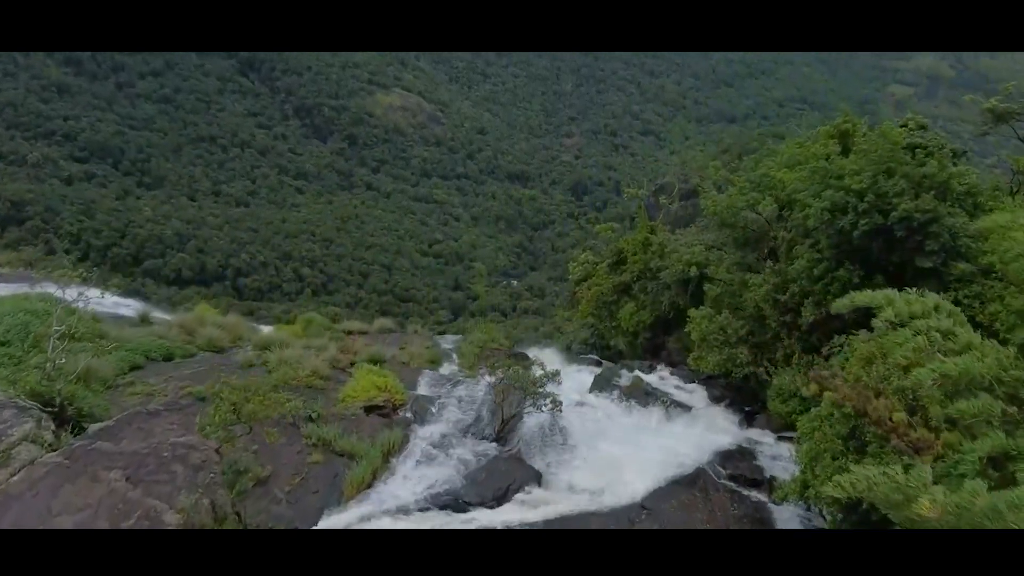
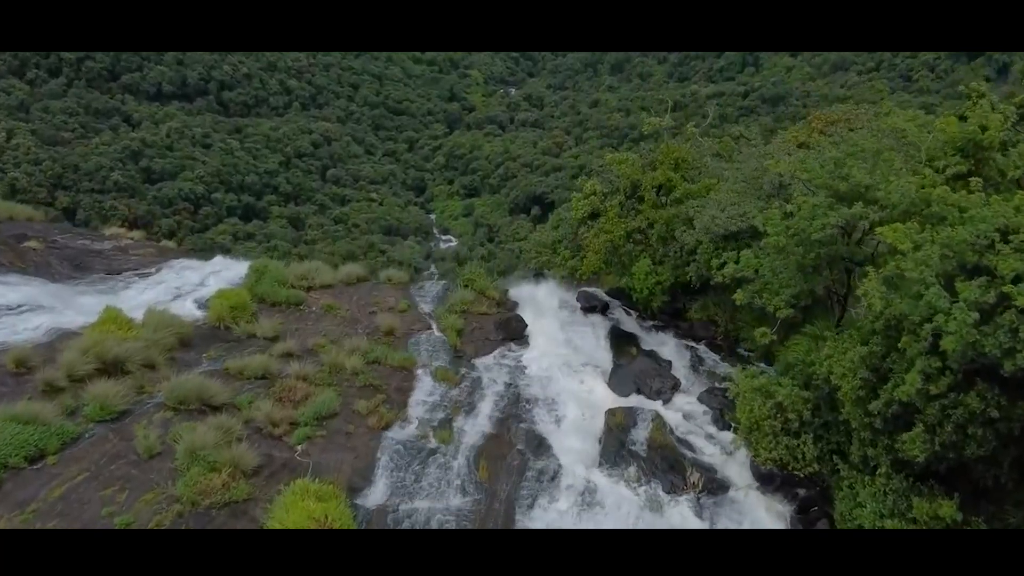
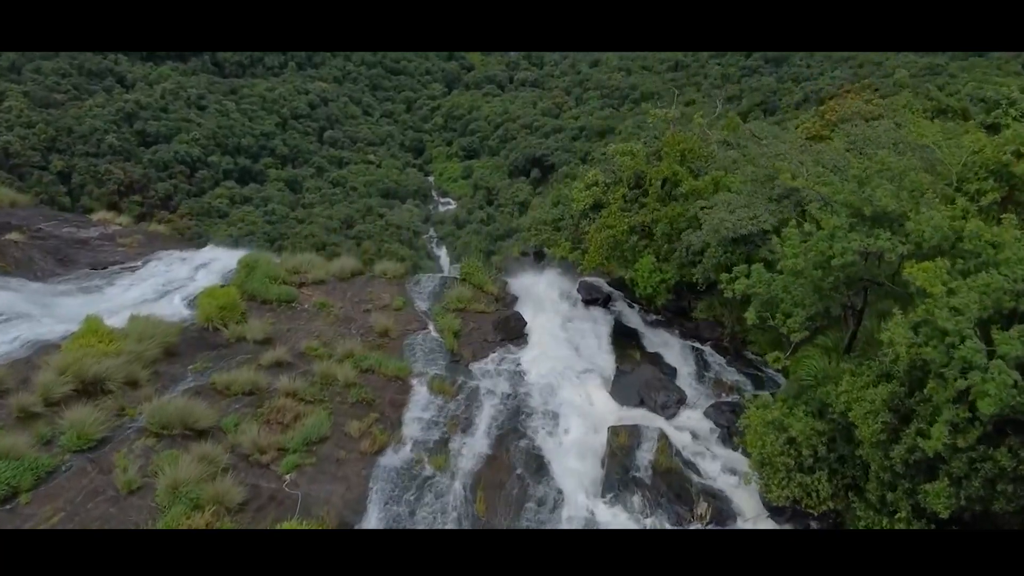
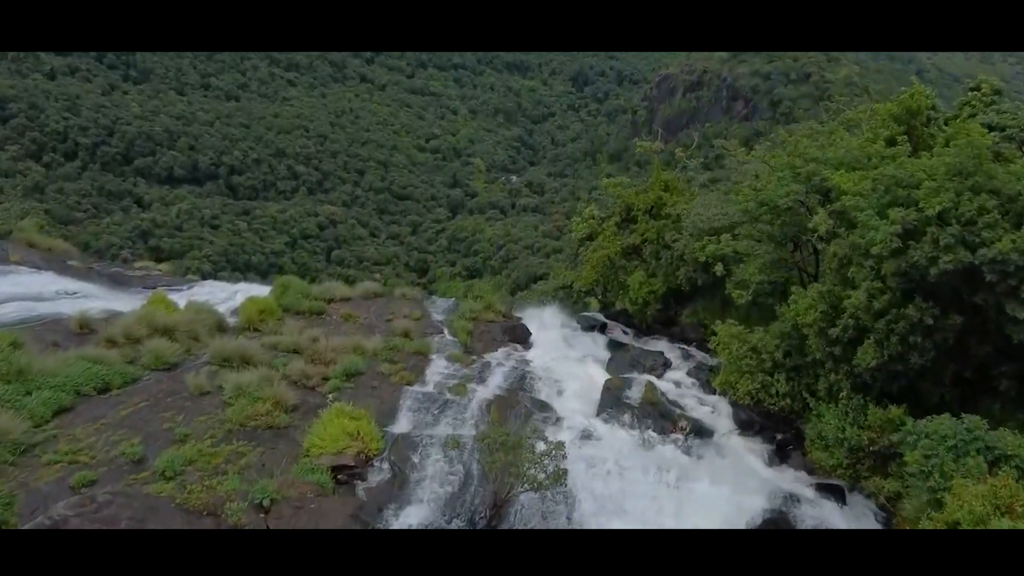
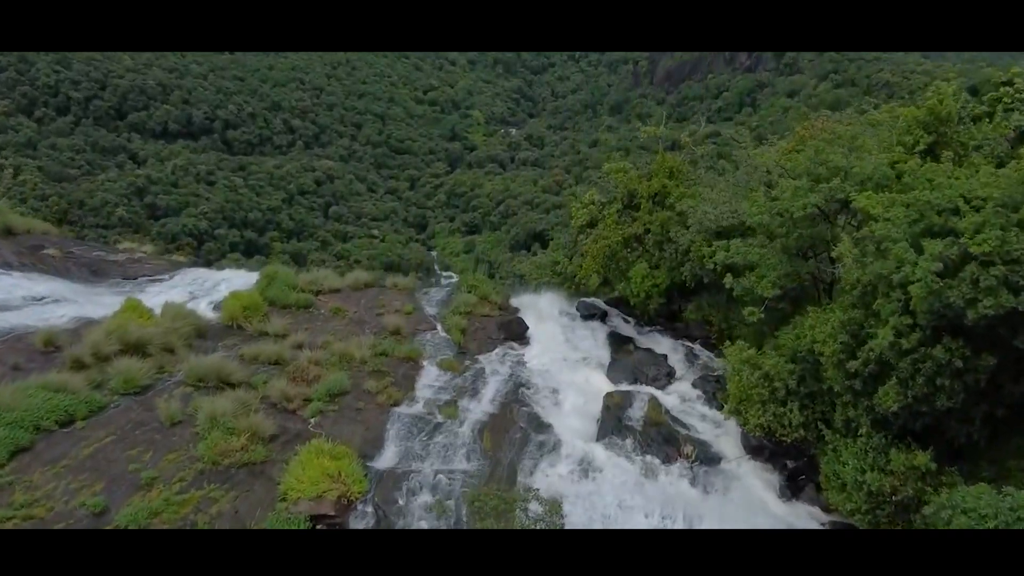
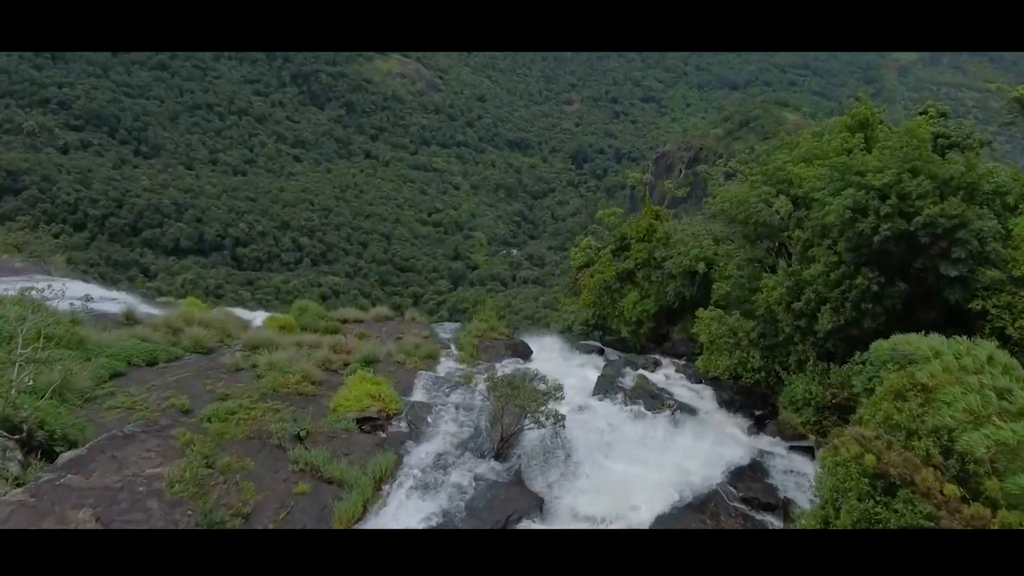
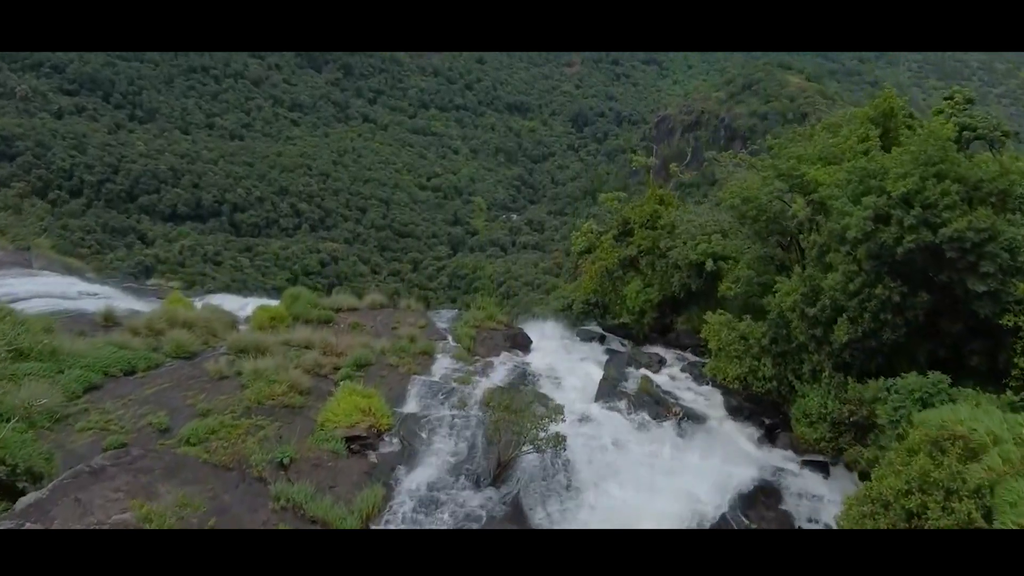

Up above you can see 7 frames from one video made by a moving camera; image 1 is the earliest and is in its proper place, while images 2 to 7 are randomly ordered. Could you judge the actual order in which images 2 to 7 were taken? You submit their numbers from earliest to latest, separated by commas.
6, 7, 4, 5, 2, 3
